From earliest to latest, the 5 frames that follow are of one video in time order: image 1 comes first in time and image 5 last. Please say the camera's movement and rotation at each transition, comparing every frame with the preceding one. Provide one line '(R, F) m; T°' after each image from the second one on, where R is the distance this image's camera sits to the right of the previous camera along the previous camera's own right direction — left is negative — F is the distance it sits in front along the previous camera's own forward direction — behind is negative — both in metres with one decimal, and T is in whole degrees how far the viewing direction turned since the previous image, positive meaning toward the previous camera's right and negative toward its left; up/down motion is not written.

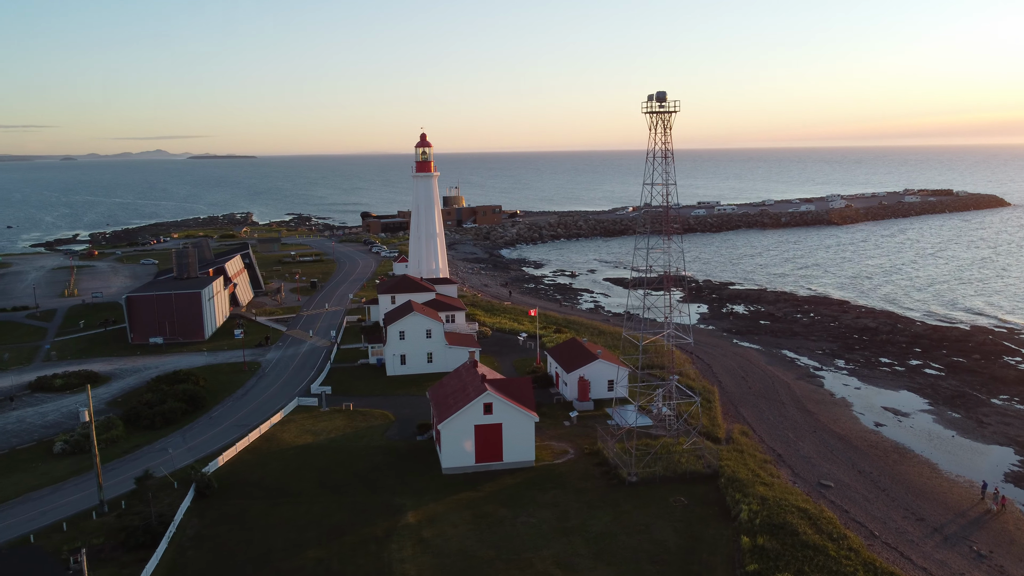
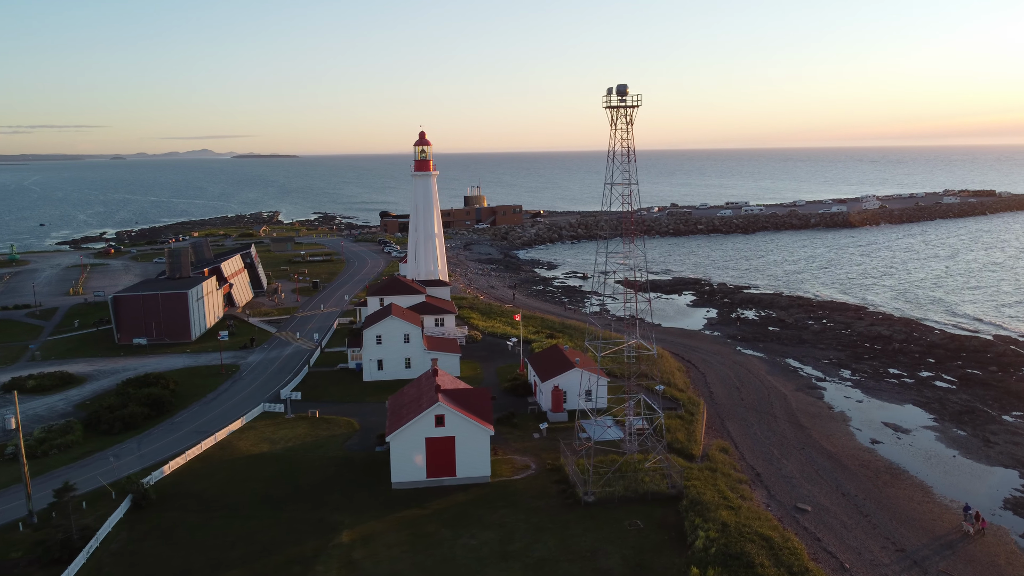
(+2.6, +1.5) m; -3°
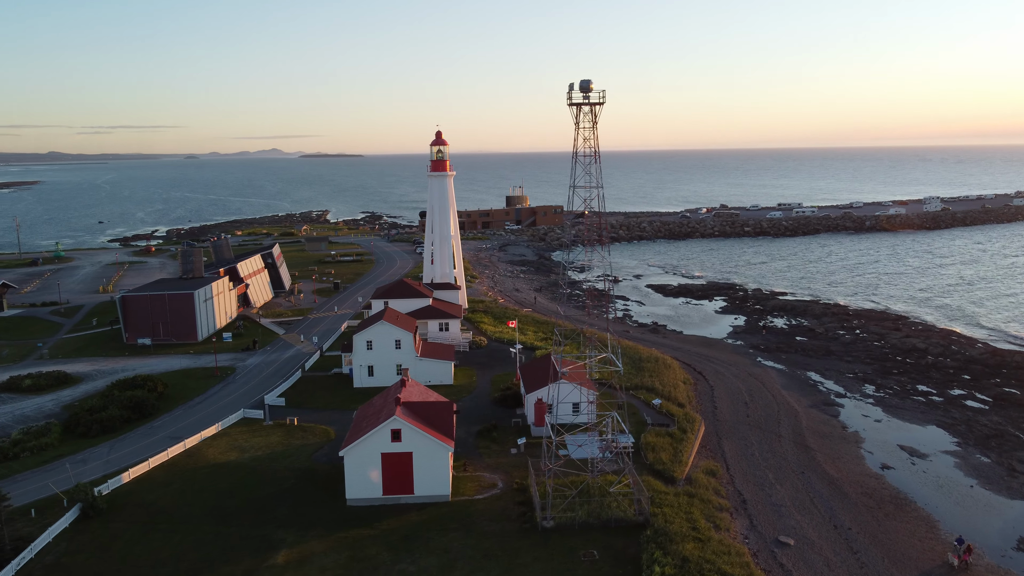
(+2.9, +1.6) m; -4°
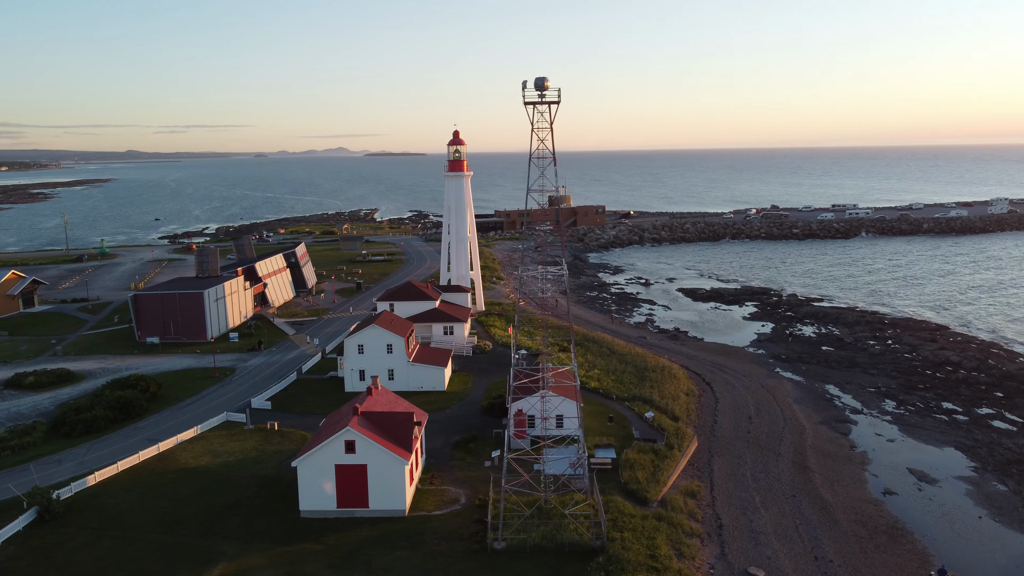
(+2.8, +1.2) m; -4°
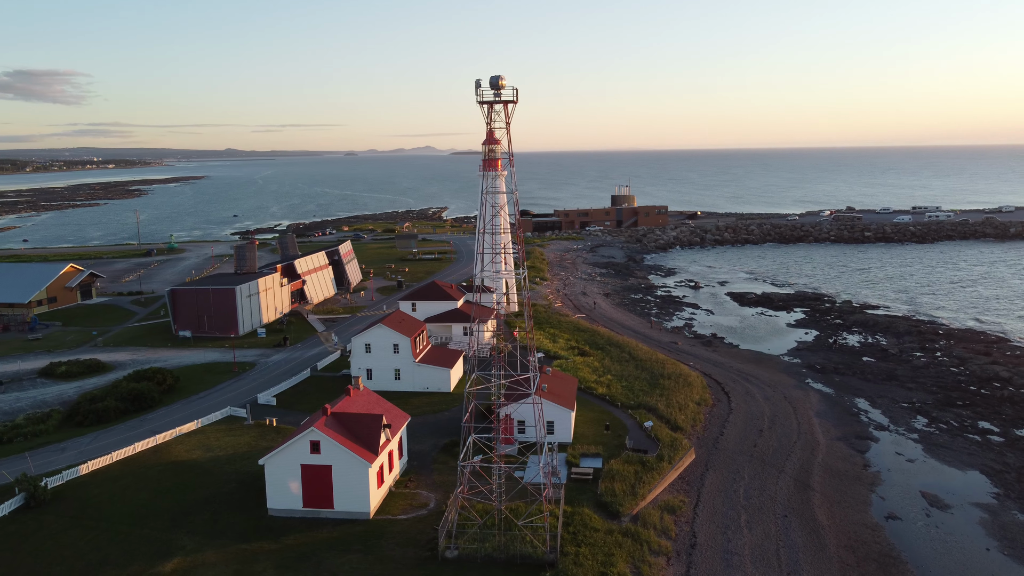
(+3.2, +0.7) m; -6°
